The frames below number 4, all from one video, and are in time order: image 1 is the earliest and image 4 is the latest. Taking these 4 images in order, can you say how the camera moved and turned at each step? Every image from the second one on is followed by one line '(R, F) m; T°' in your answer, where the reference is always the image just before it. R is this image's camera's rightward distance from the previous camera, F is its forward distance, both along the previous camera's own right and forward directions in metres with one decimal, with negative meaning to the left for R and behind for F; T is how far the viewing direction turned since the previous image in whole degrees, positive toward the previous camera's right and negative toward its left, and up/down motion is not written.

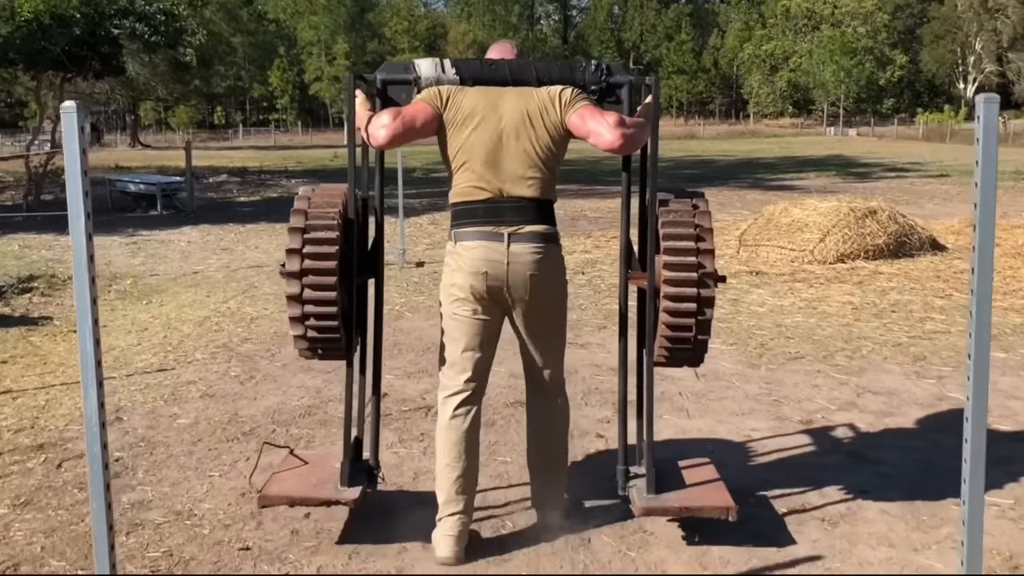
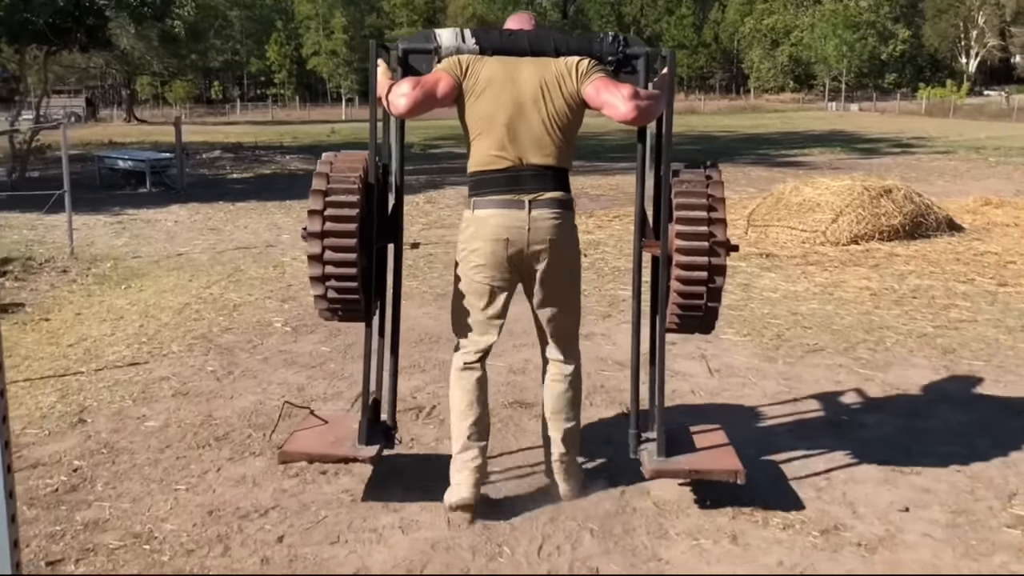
(0.0, +0.5) m; 0°
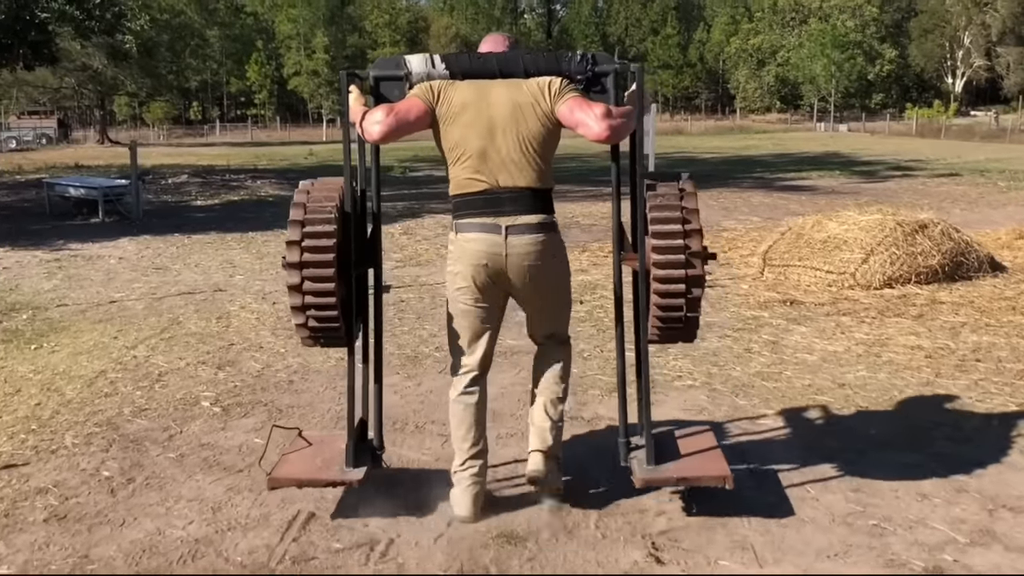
(0.0, +1.3) m; +1°
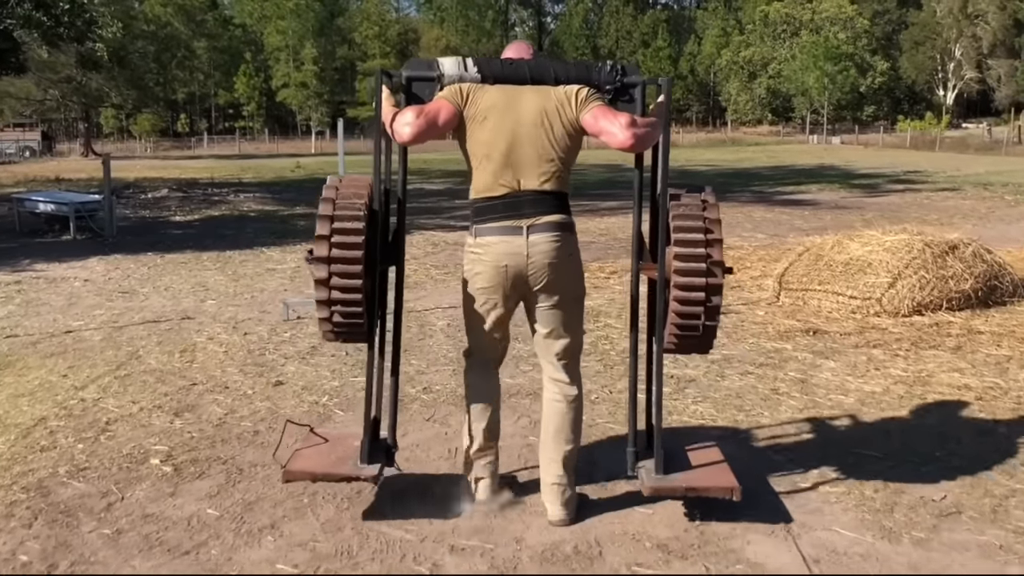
(0.0, +0.8) m; +1°
